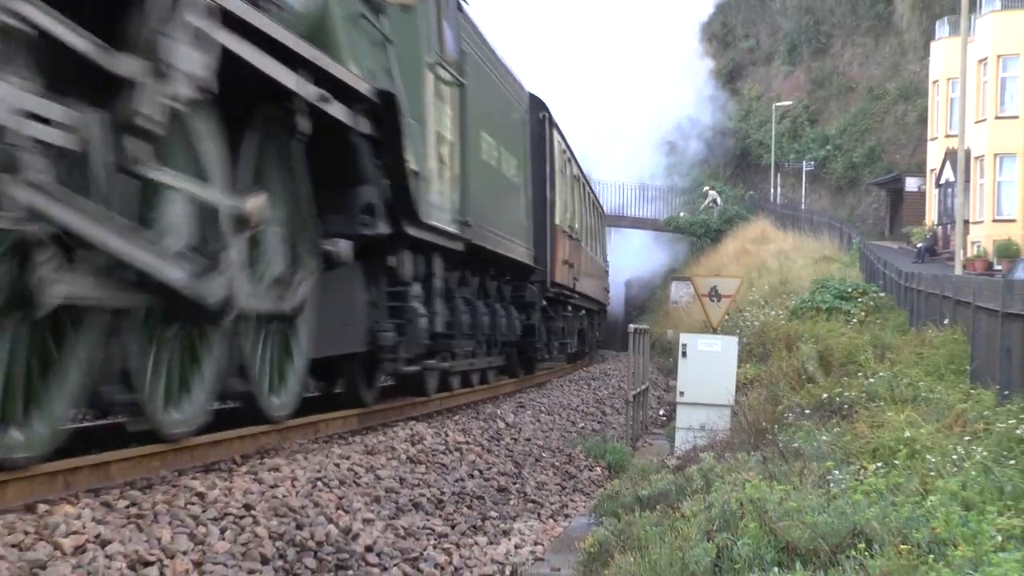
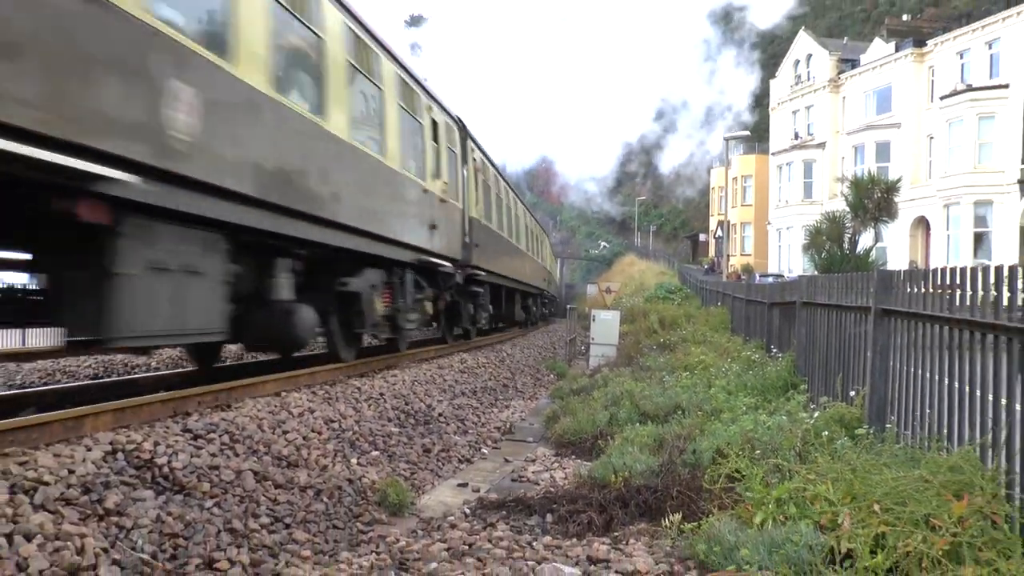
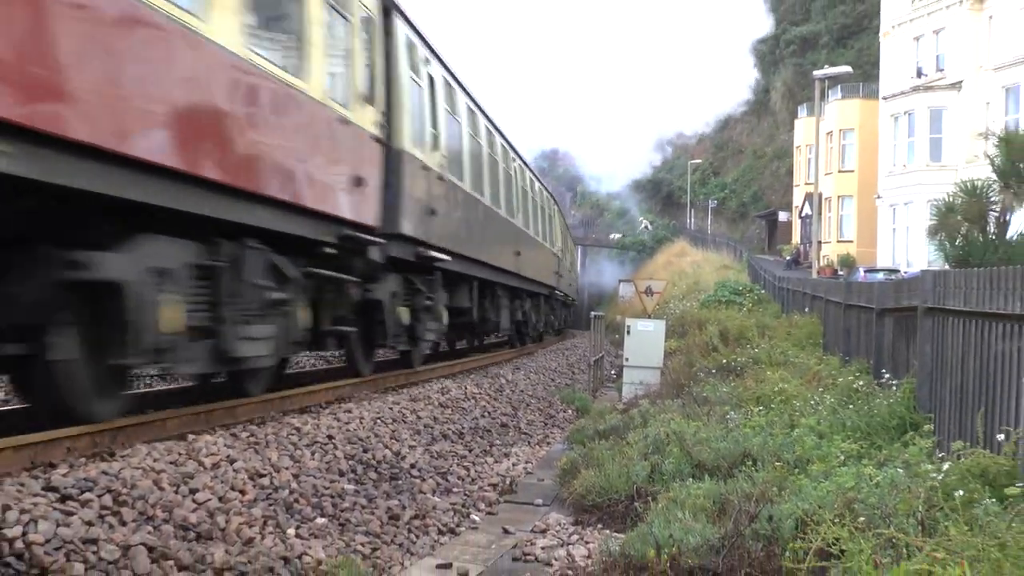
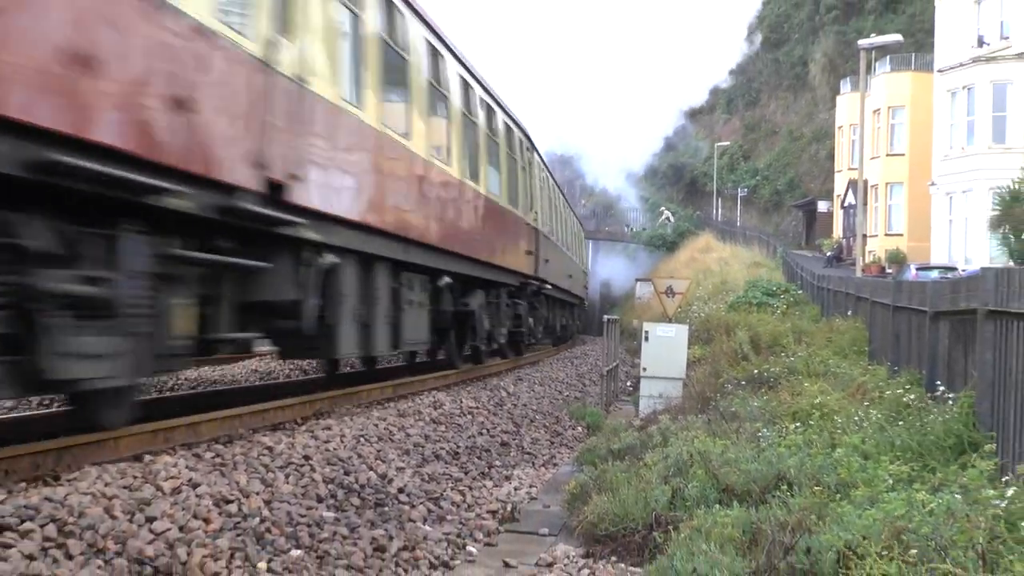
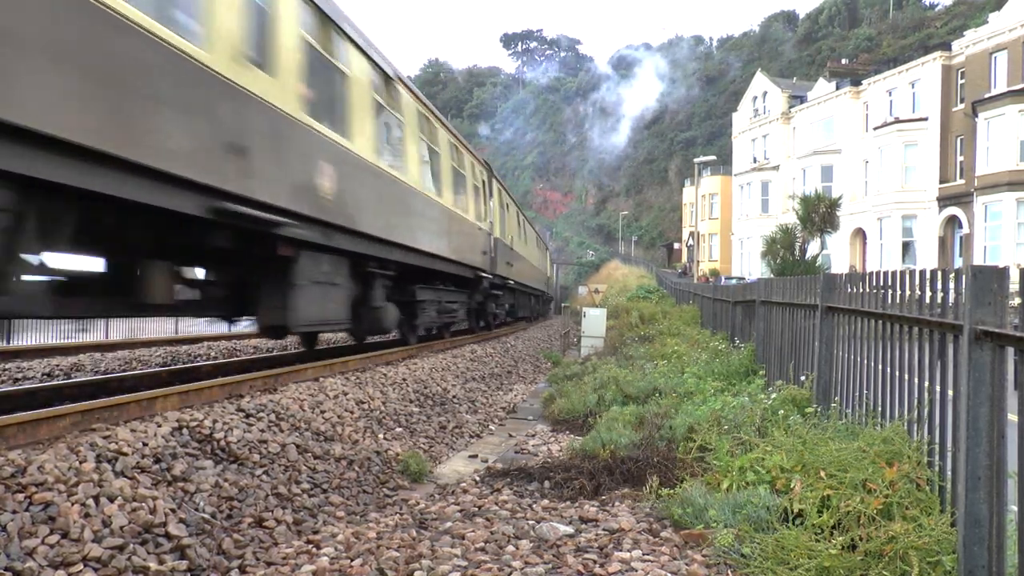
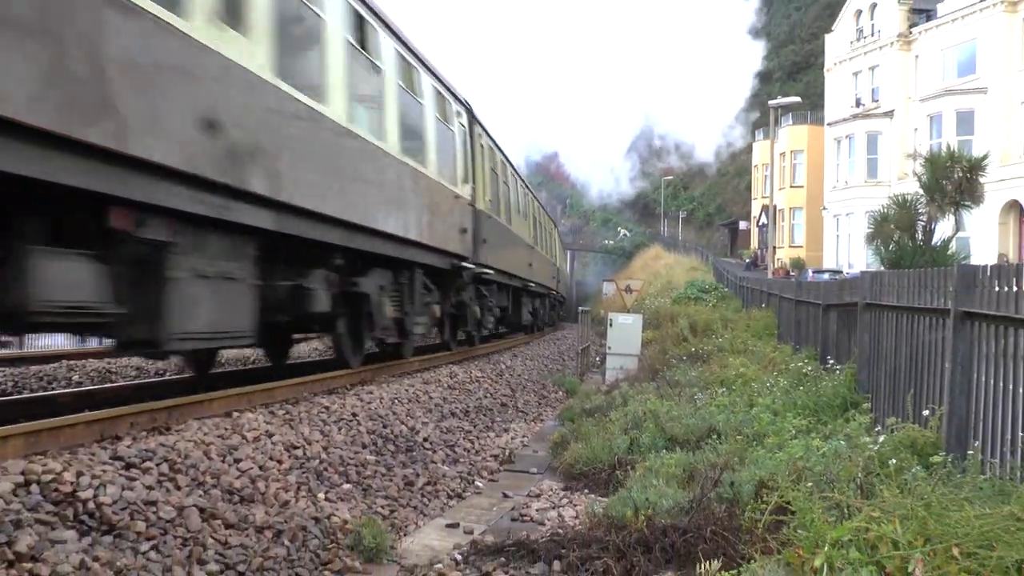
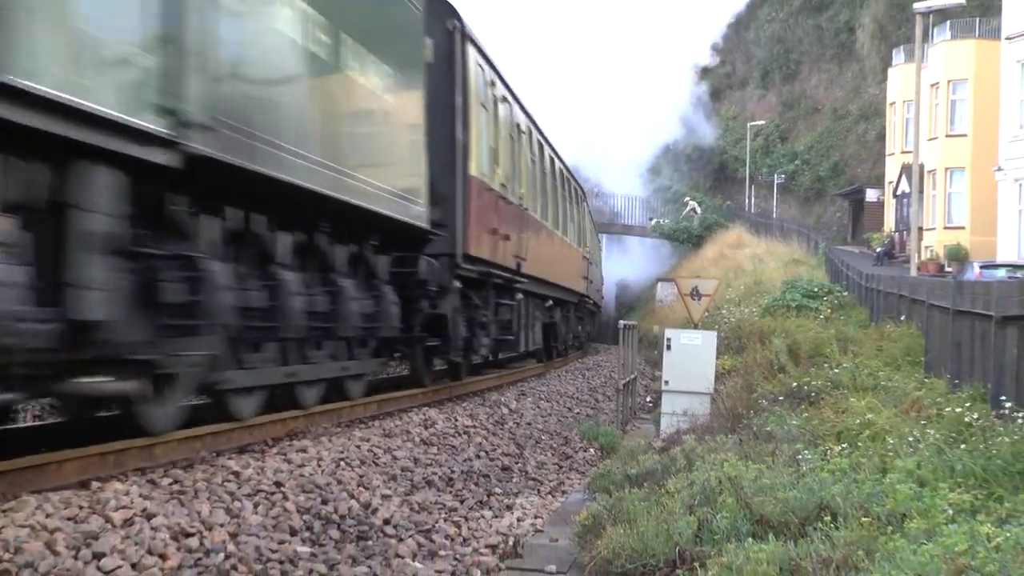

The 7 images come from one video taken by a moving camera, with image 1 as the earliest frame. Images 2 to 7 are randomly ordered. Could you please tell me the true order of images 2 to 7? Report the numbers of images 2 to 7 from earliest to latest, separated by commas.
7, 4, 3, 6, 2, 5
